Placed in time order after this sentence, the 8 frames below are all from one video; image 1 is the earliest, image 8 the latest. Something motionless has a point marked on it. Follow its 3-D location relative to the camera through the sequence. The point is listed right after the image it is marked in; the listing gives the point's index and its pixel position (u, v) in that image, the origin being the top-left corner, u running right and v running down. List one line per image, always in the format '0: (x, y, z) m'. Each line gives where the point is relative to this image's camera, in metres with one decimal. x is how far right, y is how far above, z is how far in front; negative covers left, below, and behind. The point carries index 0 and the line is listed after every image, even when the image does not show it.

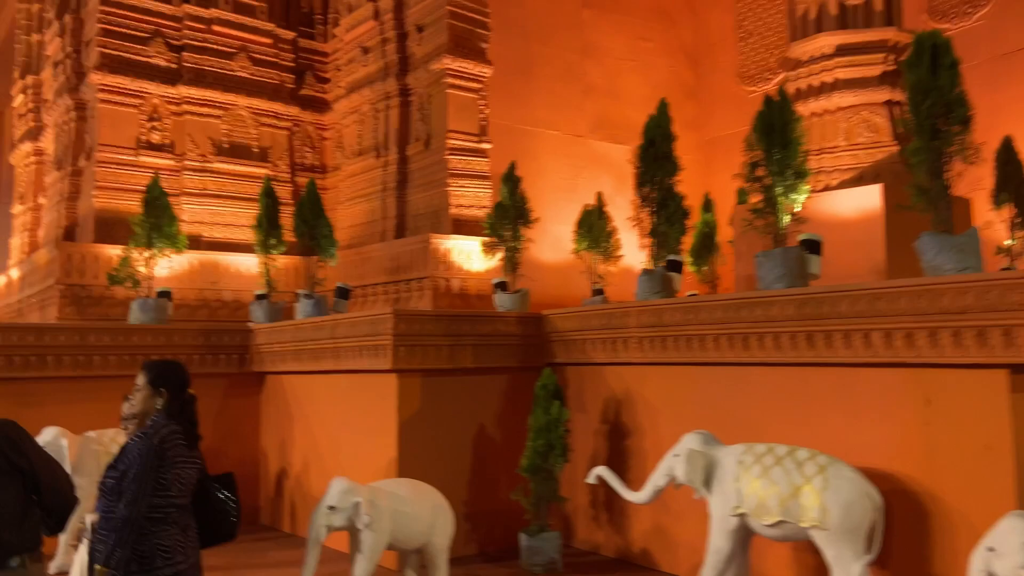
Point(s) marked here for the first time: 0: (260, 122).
0: (-2.4, +1.6, +7.2) m
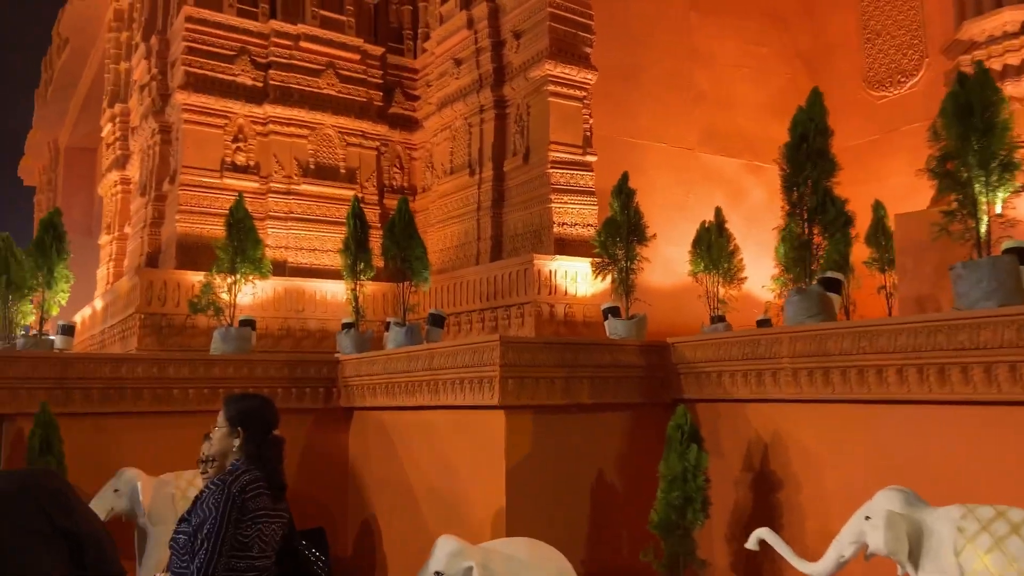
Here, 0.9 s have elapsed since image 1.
0: (-1.5, +1.3, +6.8) m
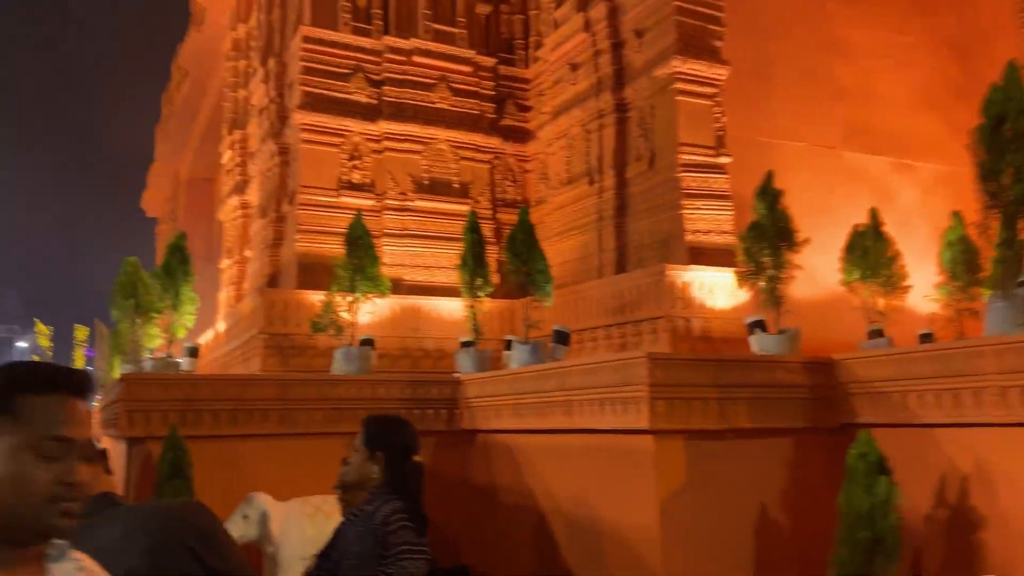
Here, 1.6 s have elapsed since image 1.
0: (-0.5, +1.2, +6.6) m
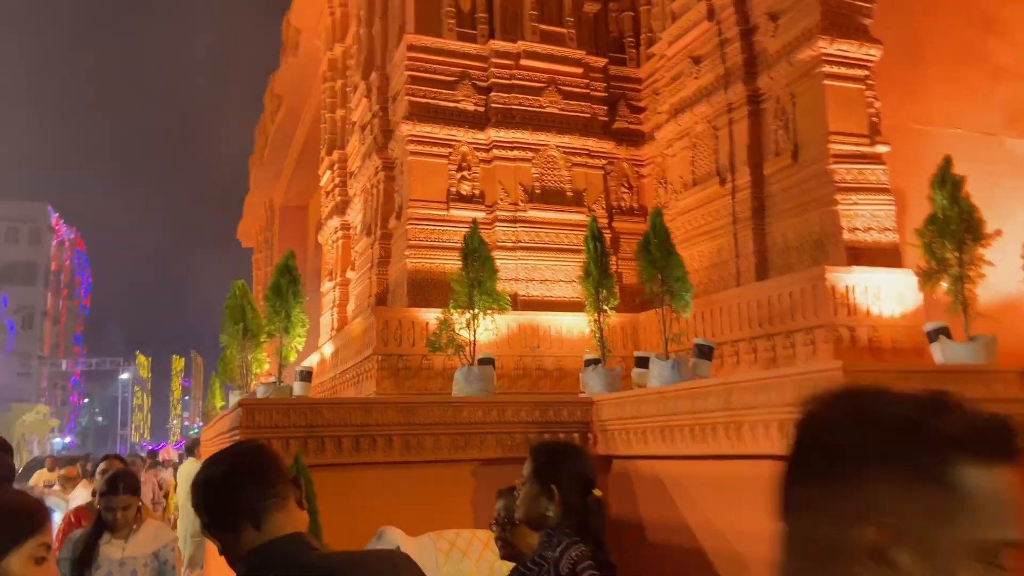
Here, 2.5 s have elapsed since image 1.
0: (+0.5, +1.0, +6.2) m
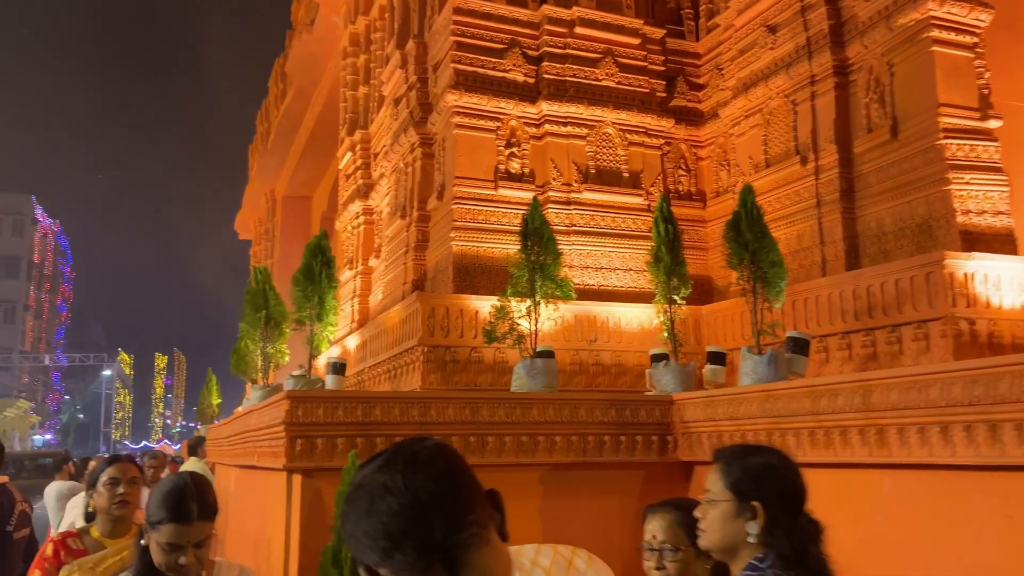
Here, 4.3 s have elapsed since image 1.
0: (+0.9, +1.1, +5.7) m
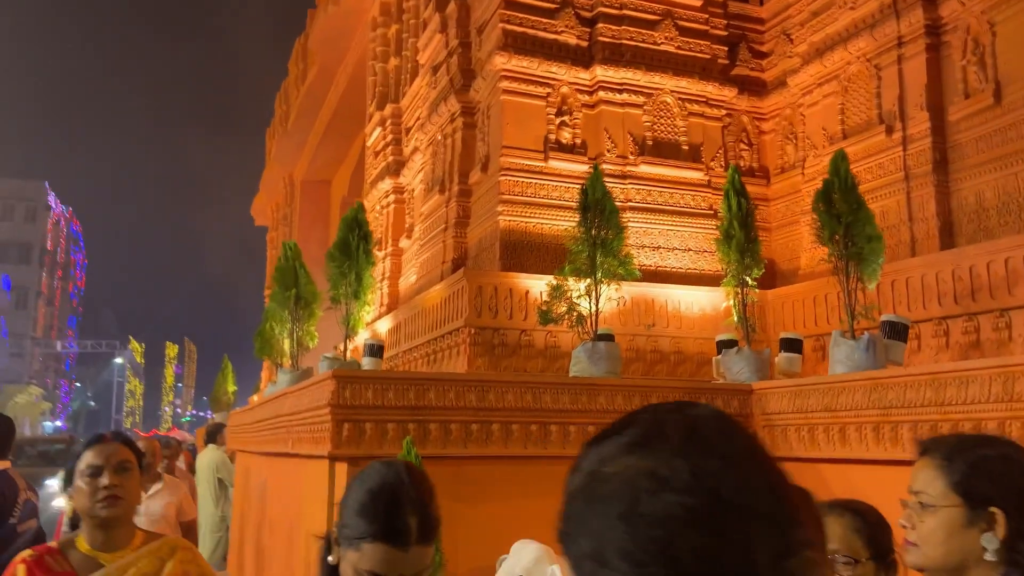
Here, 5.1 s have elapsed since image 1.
0: (+1.2, +1.3, +5.3) m
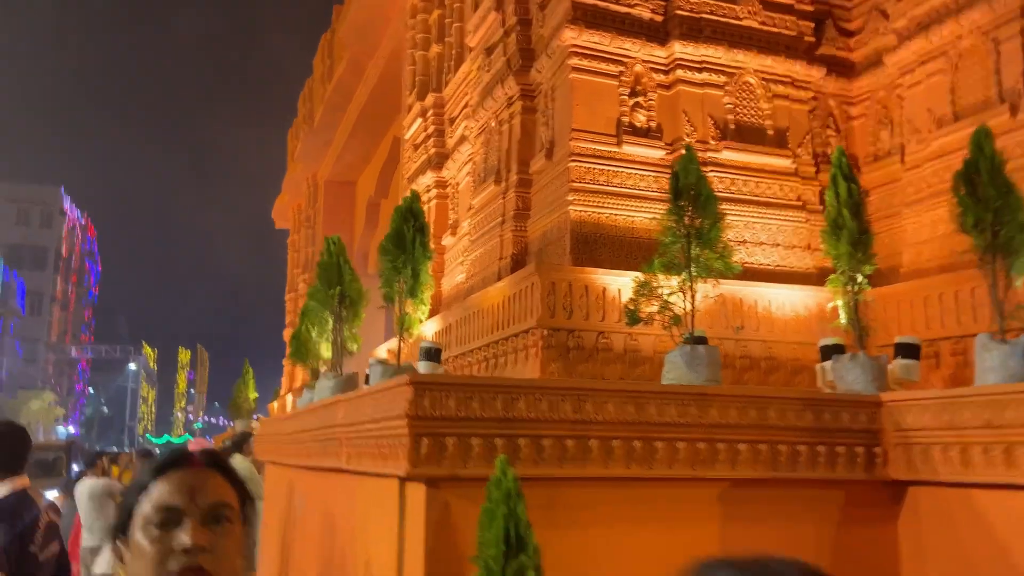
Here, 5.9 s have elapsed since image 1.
0: (+1.7, +1.3, +4.8) m
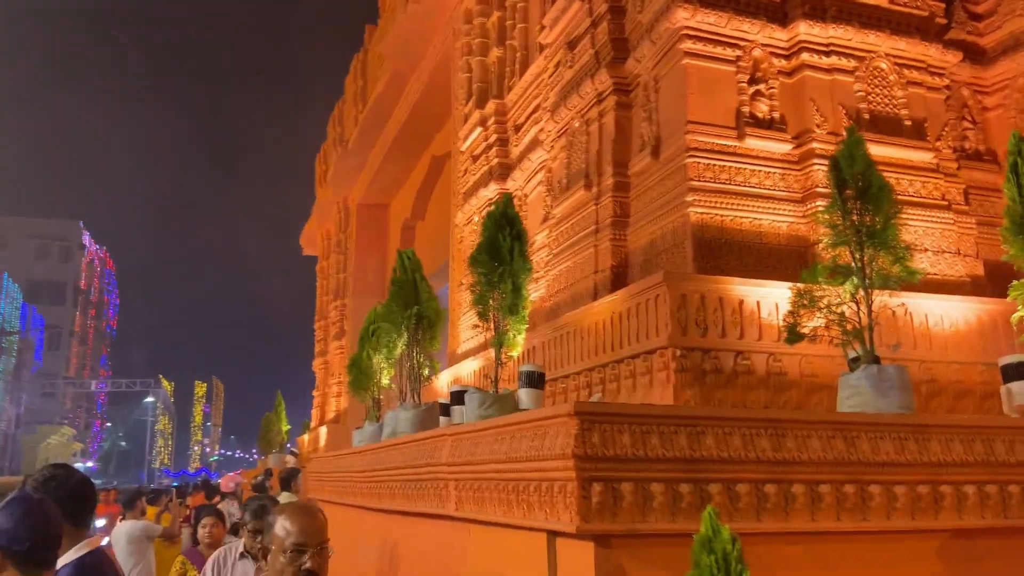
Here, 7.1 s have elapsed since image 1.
0: (+2.2, +1.2, +4.2) m
